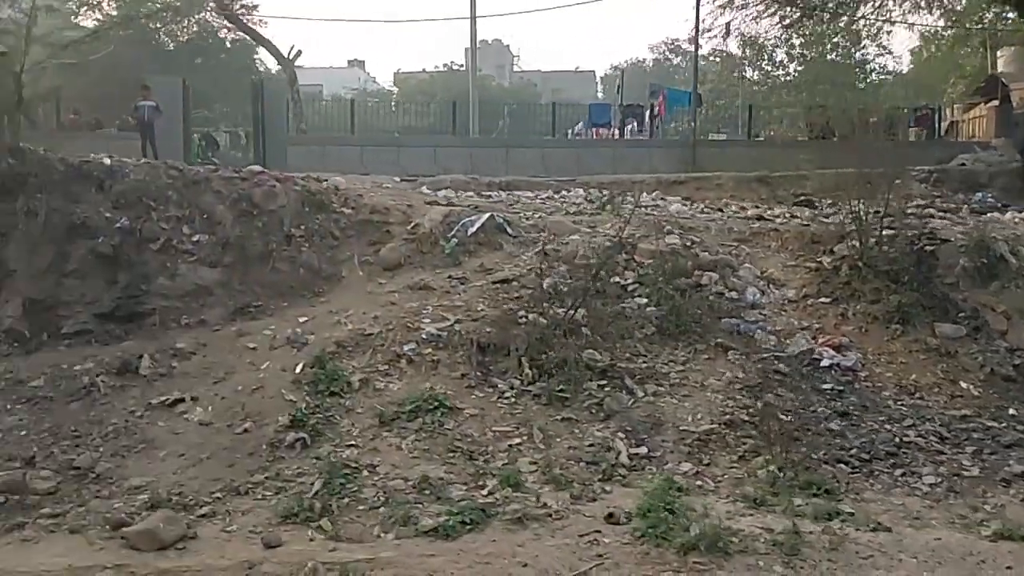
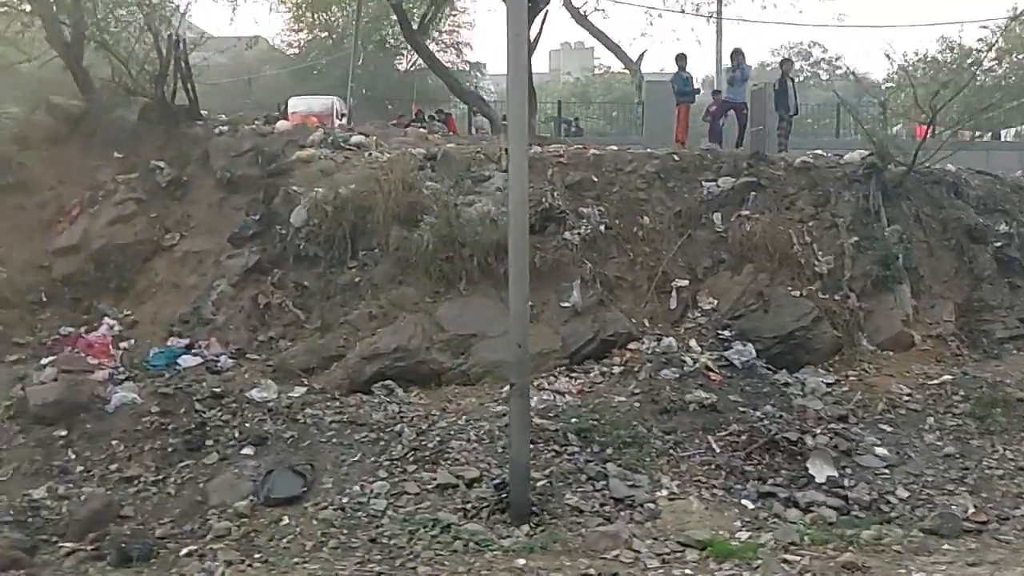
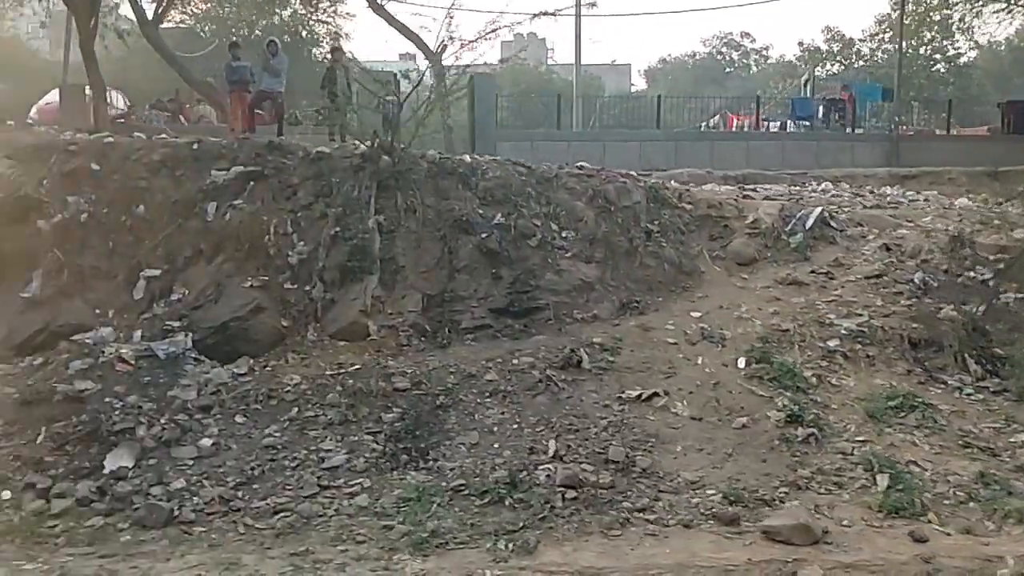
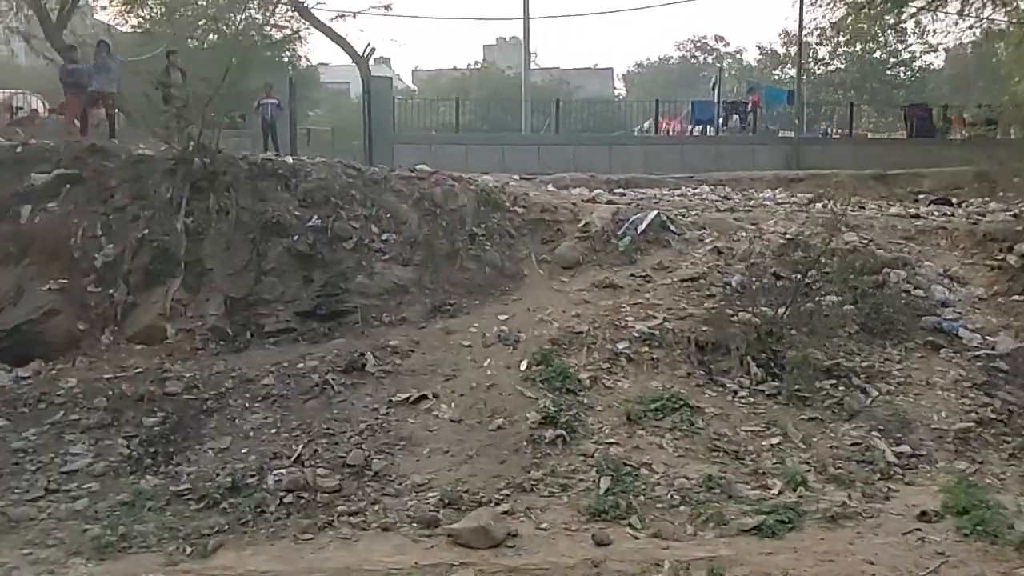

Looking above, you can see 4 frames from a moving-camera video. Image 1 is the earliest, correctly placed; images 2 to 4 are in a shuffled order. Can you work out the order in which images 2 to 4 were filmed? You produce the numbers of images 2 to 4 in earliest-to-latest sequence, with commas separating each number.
4, 3, 2
